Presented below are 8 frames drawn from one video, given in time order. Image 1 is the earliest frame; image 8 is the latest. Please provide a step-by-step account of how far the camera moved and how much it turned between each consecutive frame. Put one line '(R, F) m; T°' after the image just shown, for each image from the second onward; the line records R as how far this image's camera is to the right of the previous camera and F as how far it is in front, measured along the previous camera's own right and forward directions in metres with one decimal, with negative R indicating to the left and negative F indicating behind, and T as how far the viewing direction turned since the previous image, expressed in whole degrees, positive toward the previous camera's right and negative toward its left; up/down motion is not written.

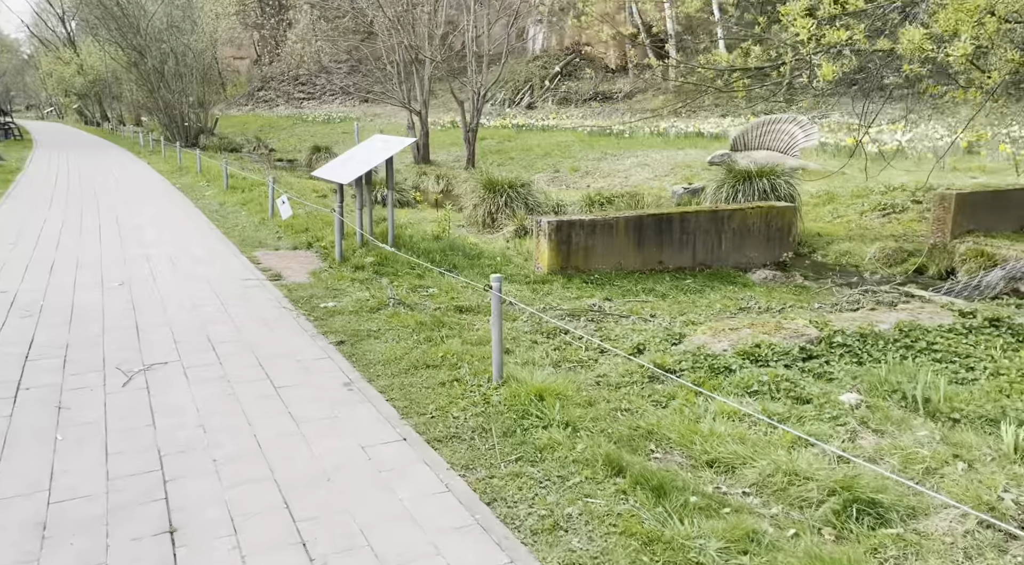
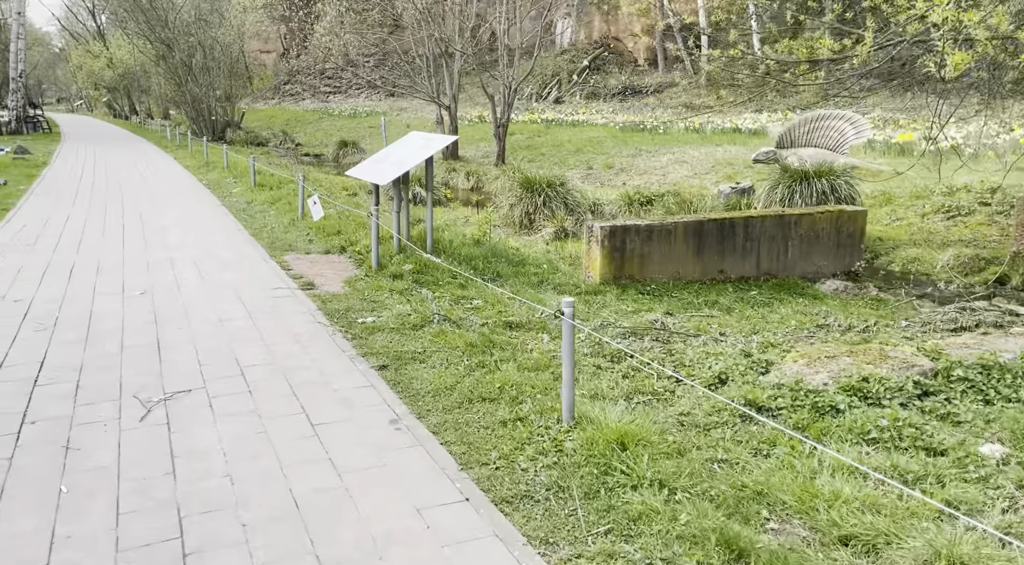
(-0.3, +0.7) m; -1°
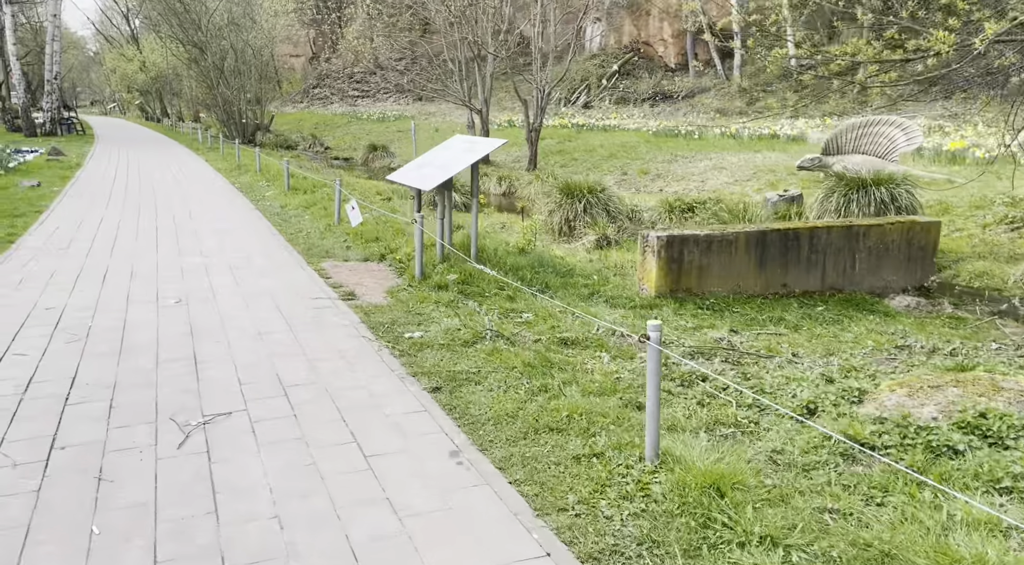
(-0.2, +0.5) m; -2°
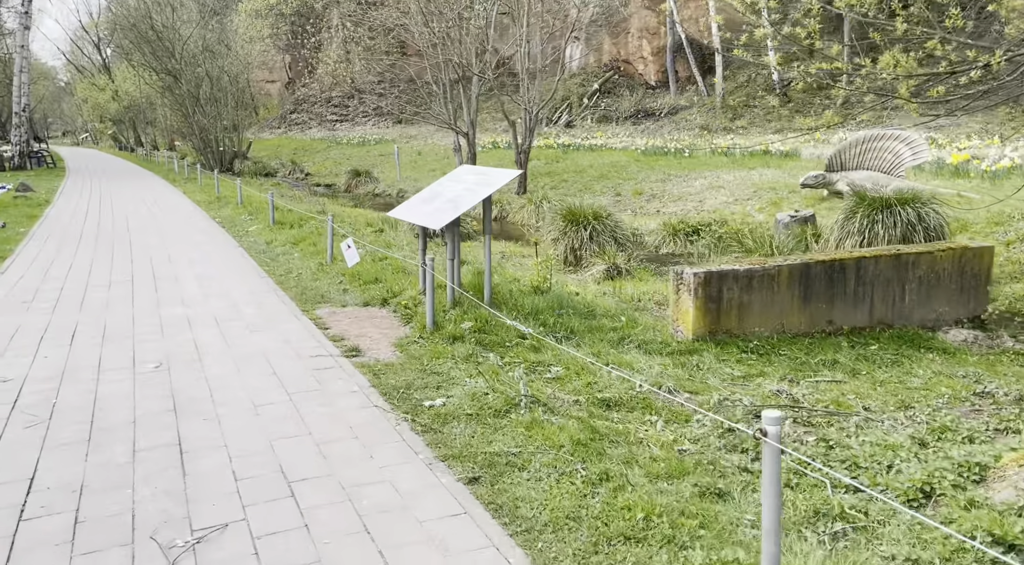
(-0.3, +0.9) m; +1°
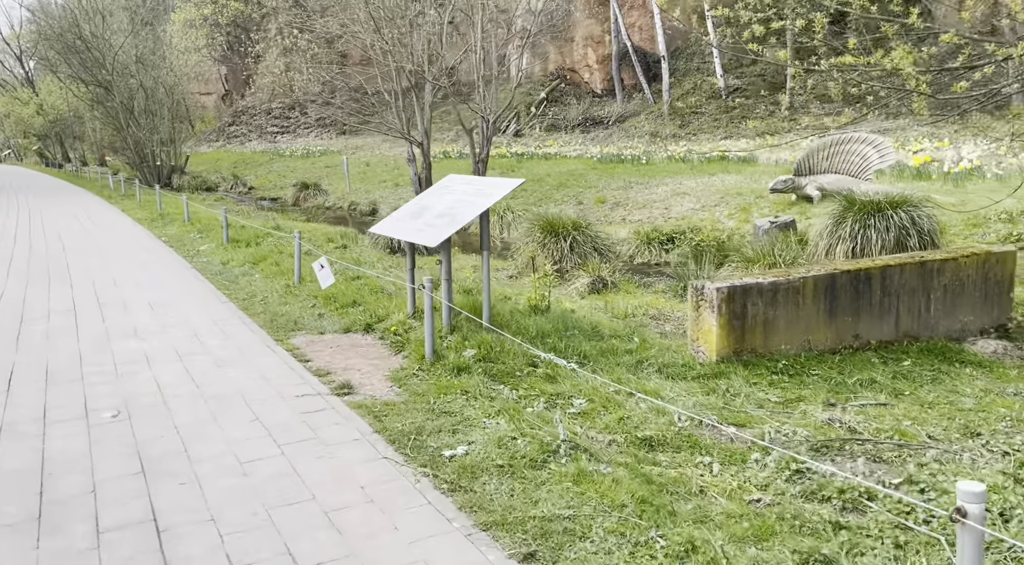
(-0.4, +0.8) m; +4°
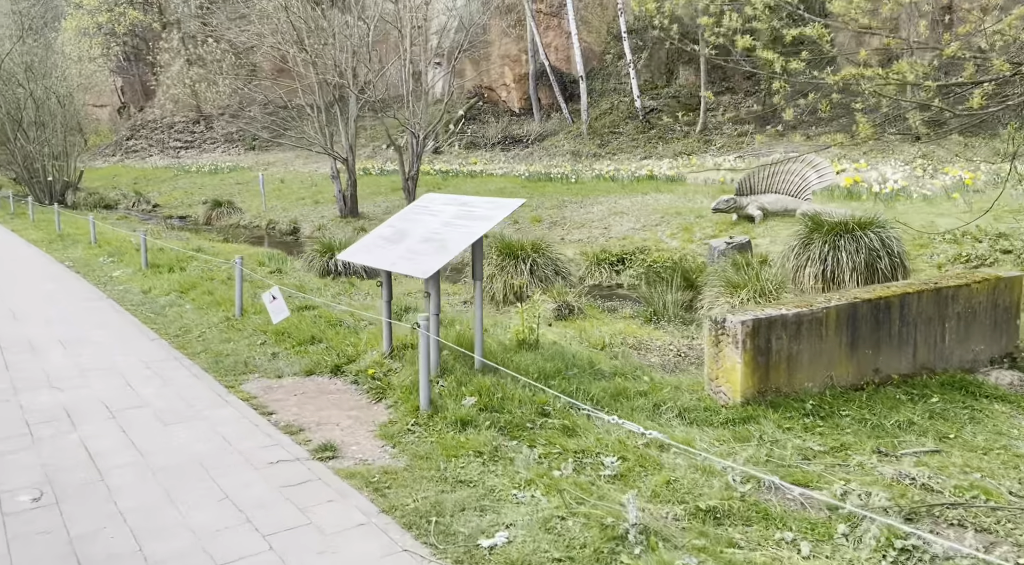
(-0.6, +0.9) m; +6°
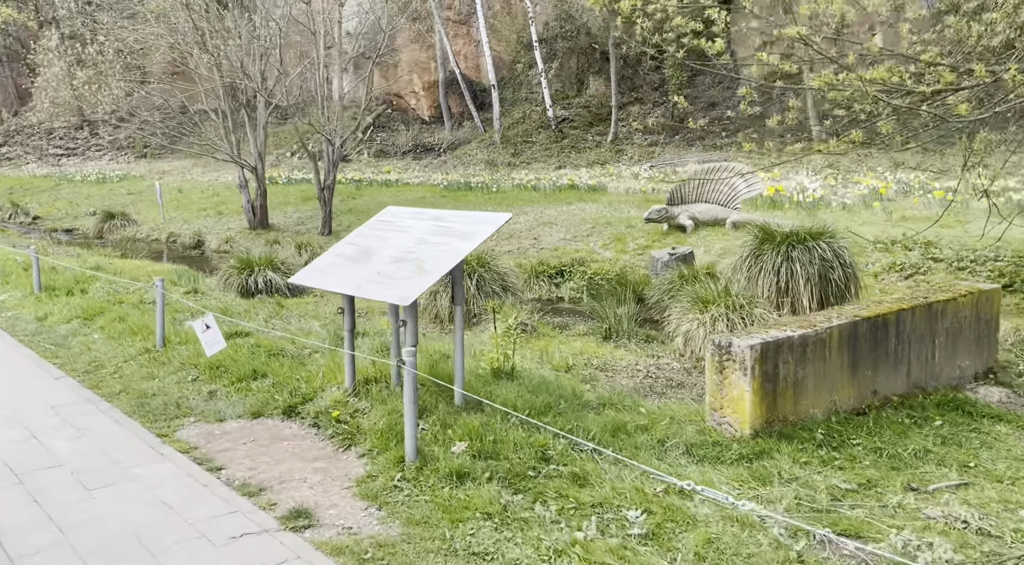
(-0.5, +0.7) m; +6°
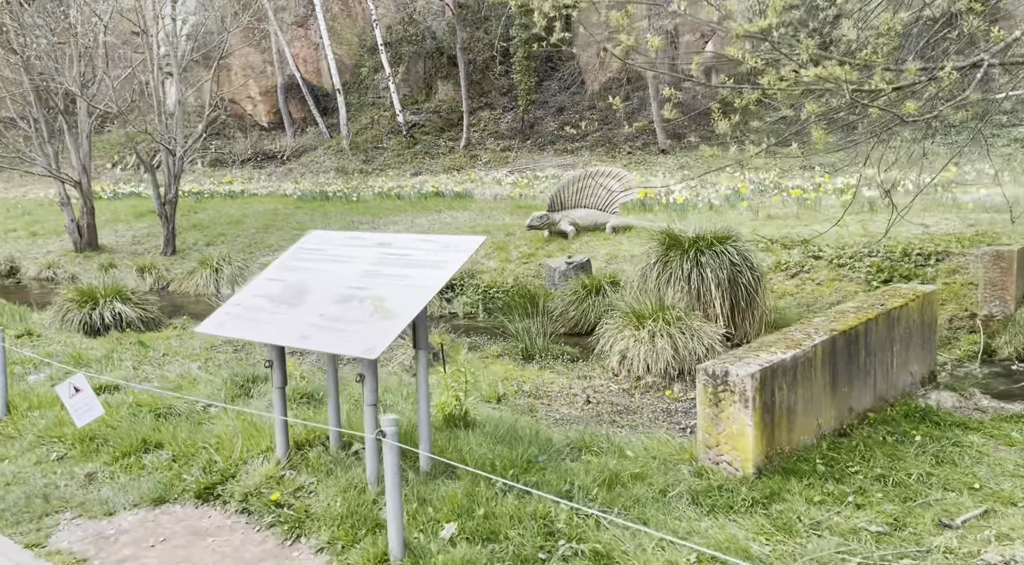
(-0.6, +0.9) m; +10°
